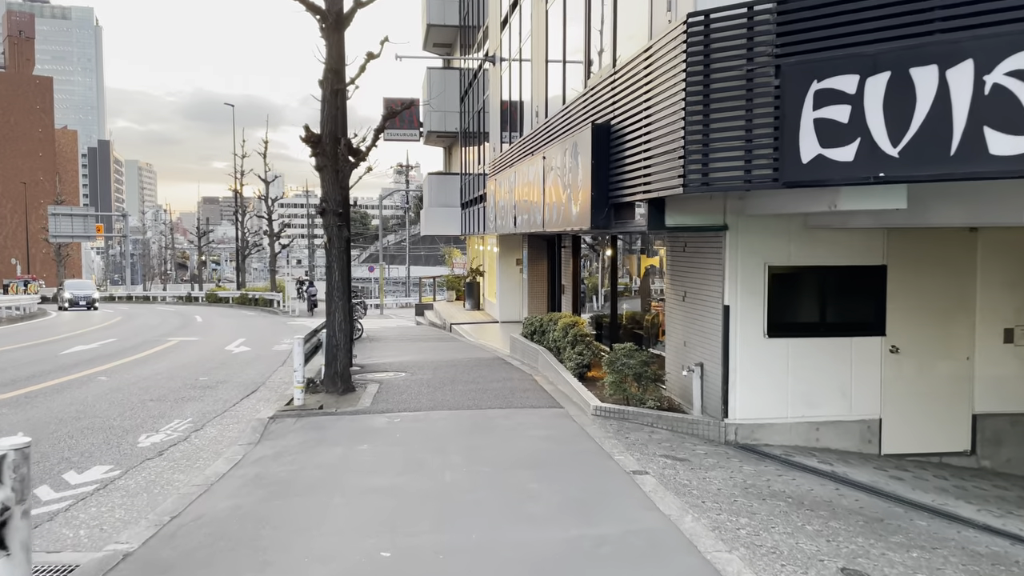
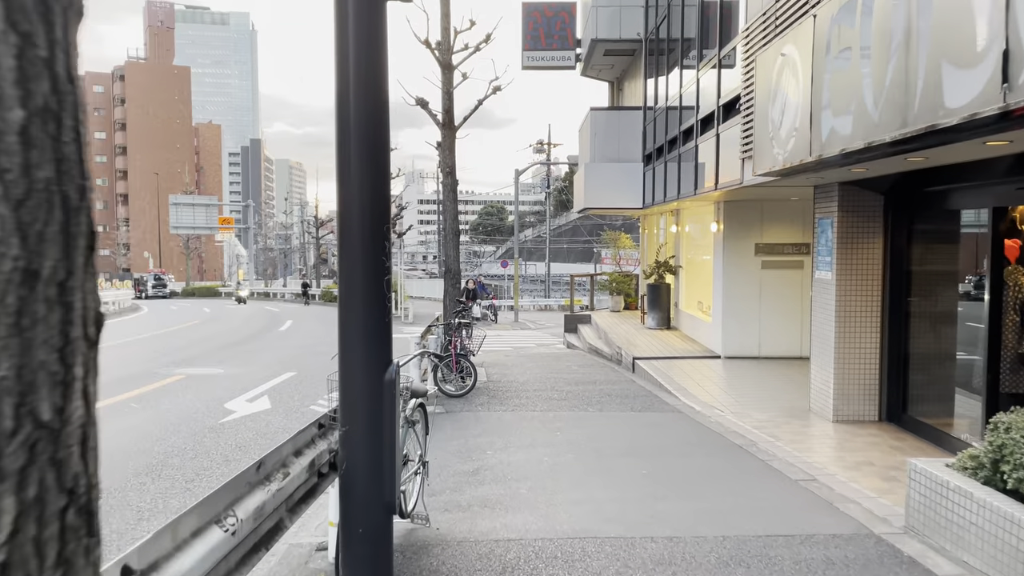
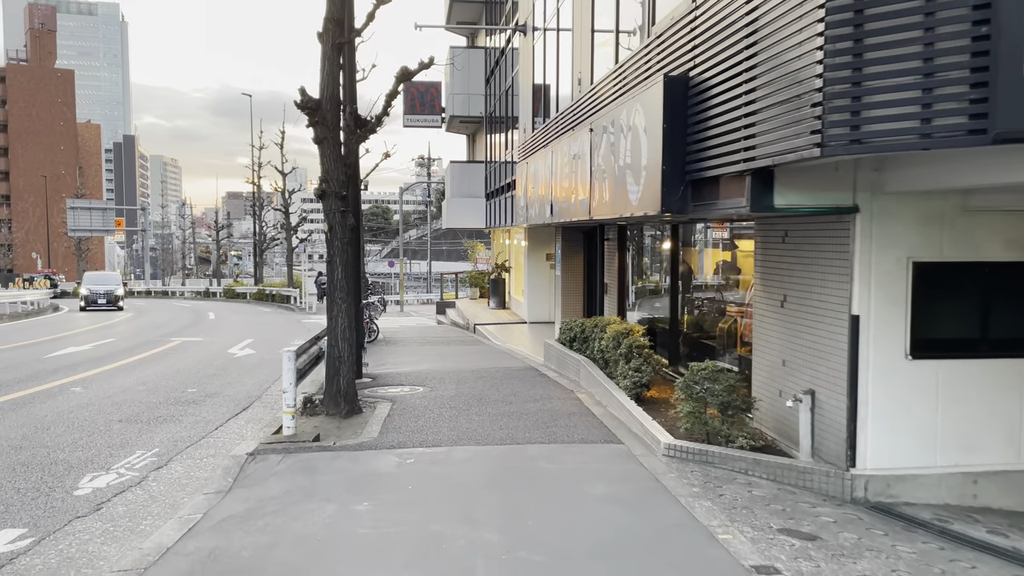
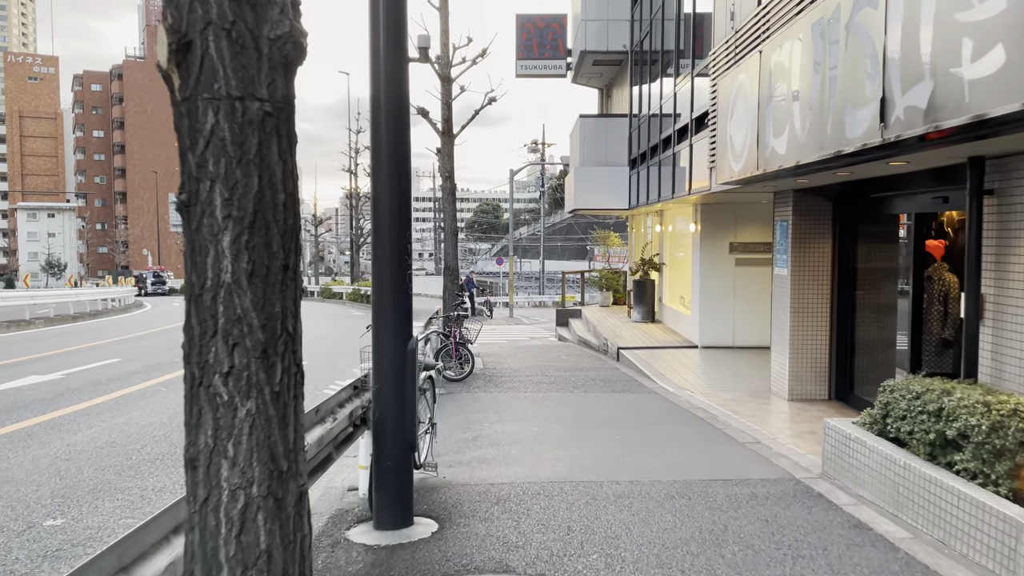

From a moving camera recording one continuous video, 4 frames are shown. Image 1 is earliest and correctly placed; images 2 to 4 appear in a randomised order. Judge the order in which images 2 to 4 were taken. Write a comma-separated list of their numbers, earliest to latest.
3, 4, 2
